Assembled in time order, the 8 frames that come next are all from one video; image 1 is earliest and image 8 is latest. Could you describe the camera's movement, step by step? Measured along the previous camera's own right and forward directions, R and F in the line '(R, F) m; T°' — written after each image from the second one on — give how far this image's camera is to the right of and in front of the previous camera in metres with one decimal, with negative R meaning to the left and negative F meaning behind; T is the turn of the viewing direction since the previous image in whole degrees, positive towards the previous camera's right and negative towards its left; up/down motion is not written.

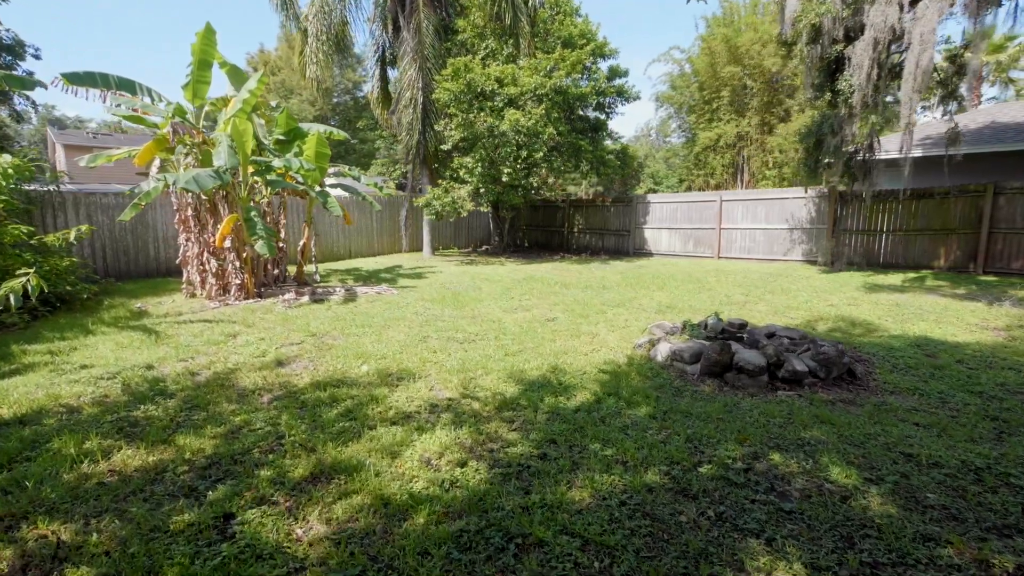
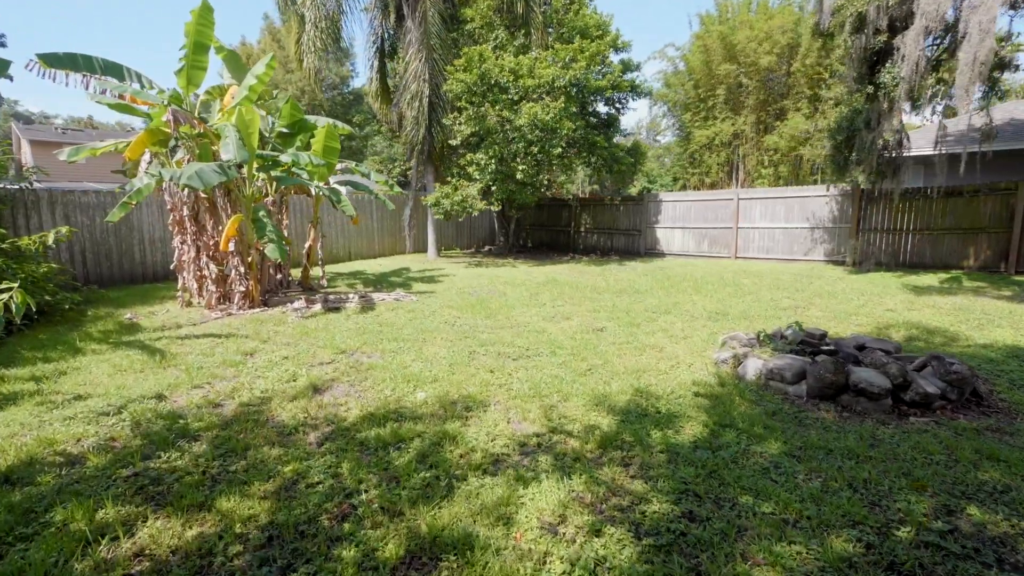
(-0.7, +0.5) m; +2°
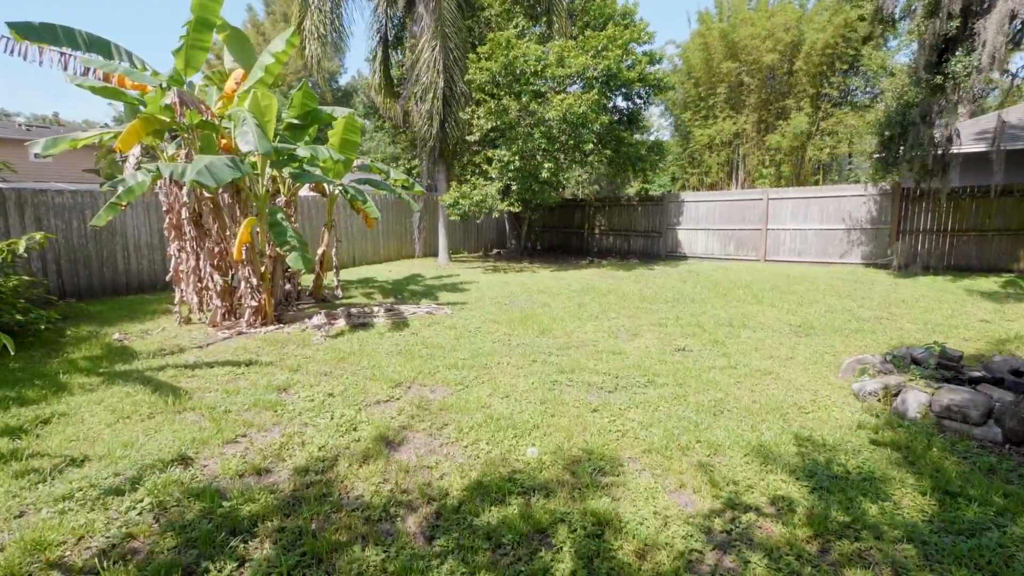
(-0.8, +0.7) m; +2°
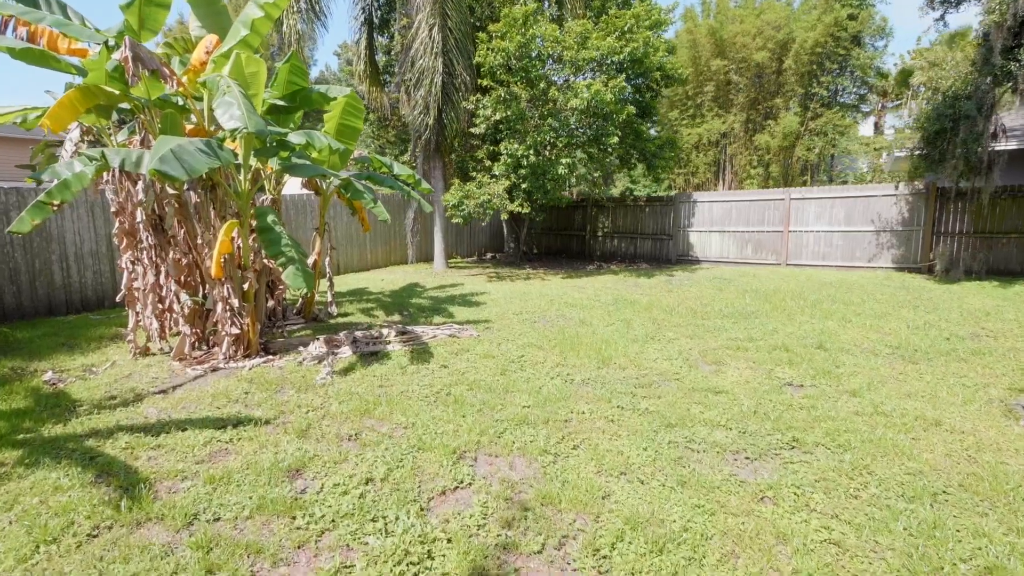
(-0.7, +1.0) m; +4°
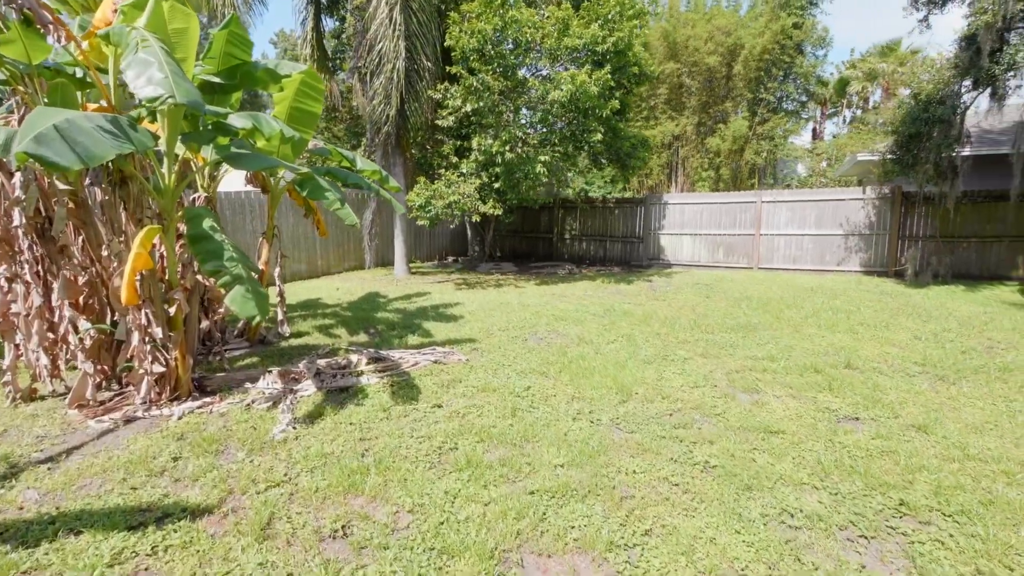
(-0.4, +0.7) m; +7°
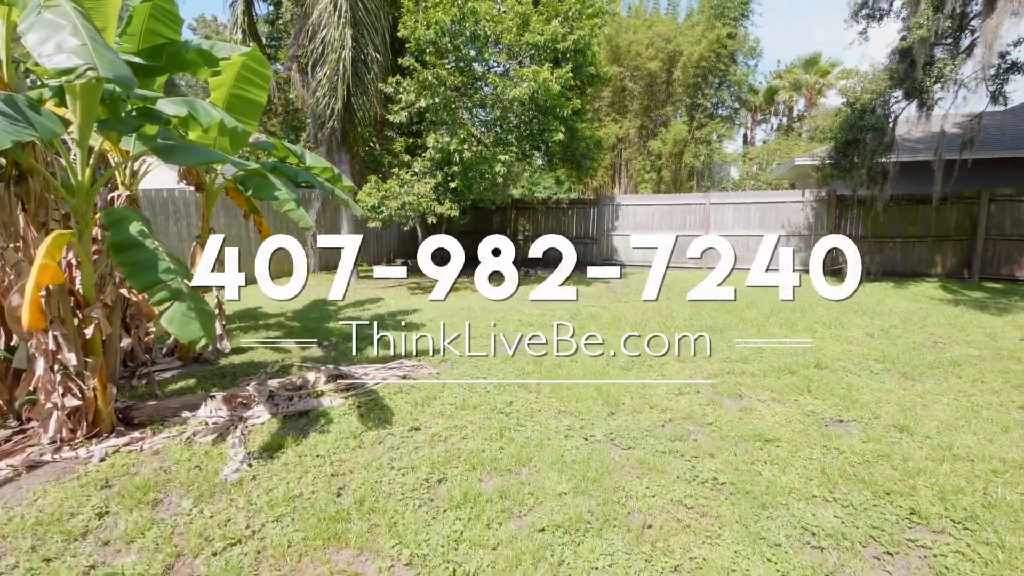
(-0.3, +0.3) m; +7°
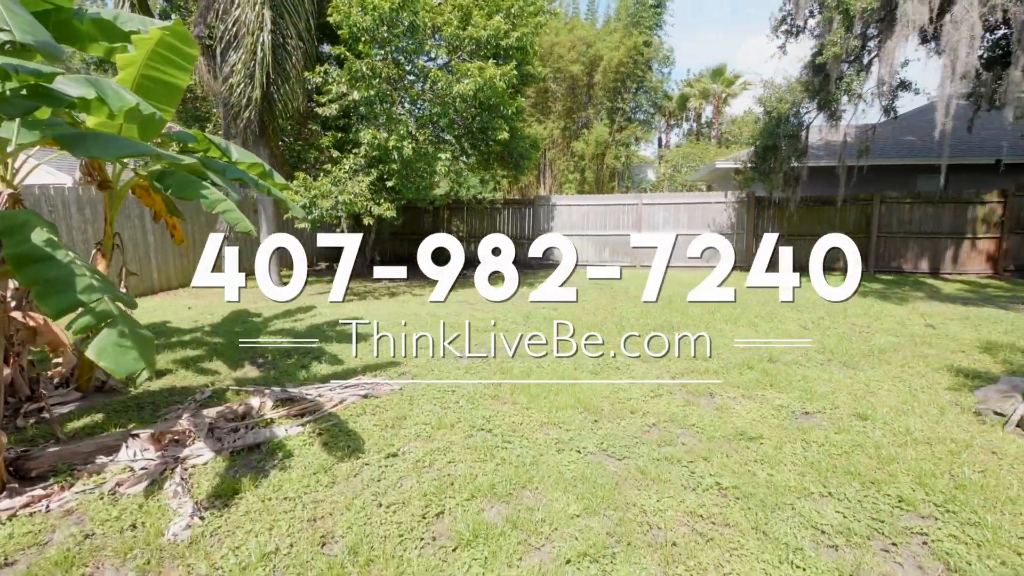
(-0.4, +0.2) m; +9°
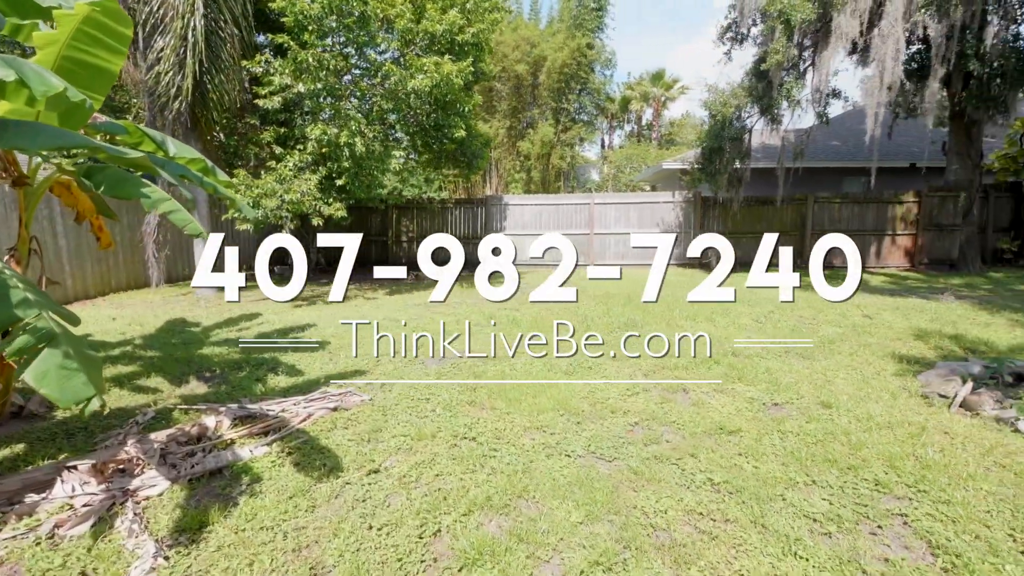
(-0.2, +0.1) m; +7°
